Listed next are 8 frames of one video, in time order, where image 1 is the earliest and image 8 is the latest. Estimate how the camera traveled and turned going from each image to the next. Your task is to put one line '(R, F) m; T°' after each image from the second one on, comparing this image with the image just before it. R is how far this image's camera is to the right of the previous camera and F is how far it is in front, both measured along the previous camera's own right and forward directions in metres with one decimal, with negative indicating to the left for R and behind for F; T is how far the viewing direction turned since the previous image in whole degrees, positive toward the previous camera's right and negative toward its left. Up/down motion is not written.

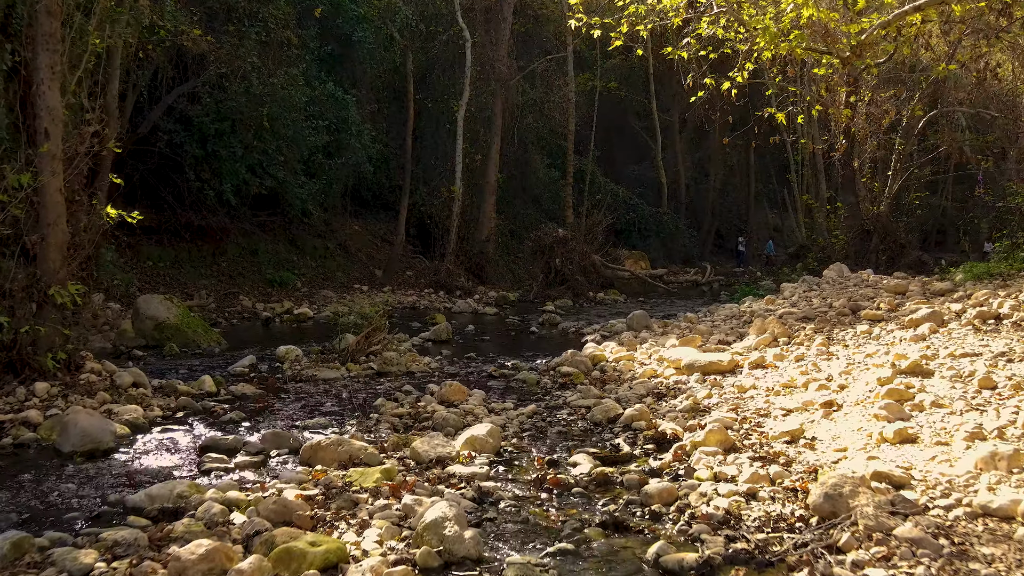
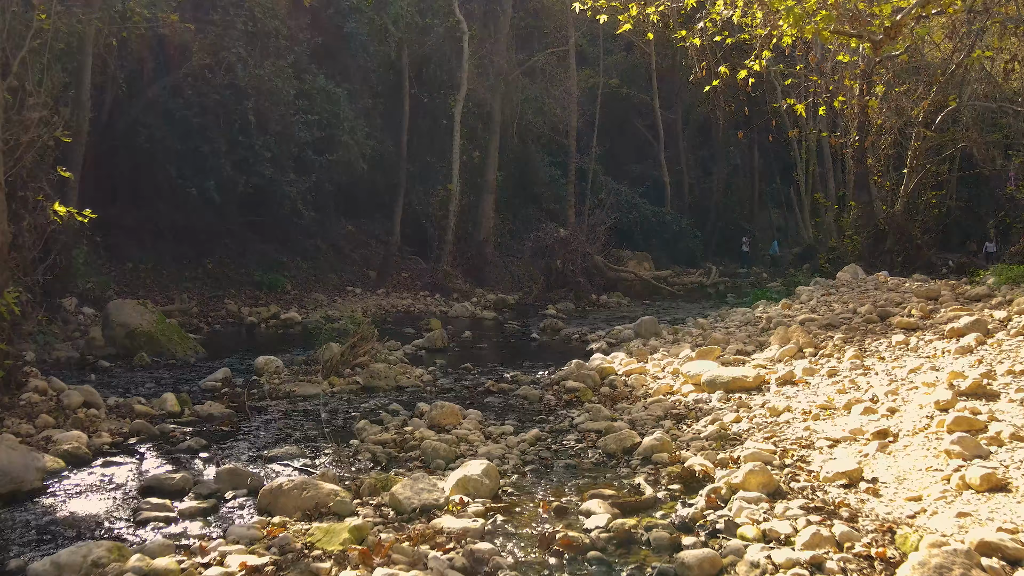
(0.0, +0.8) m; 0°
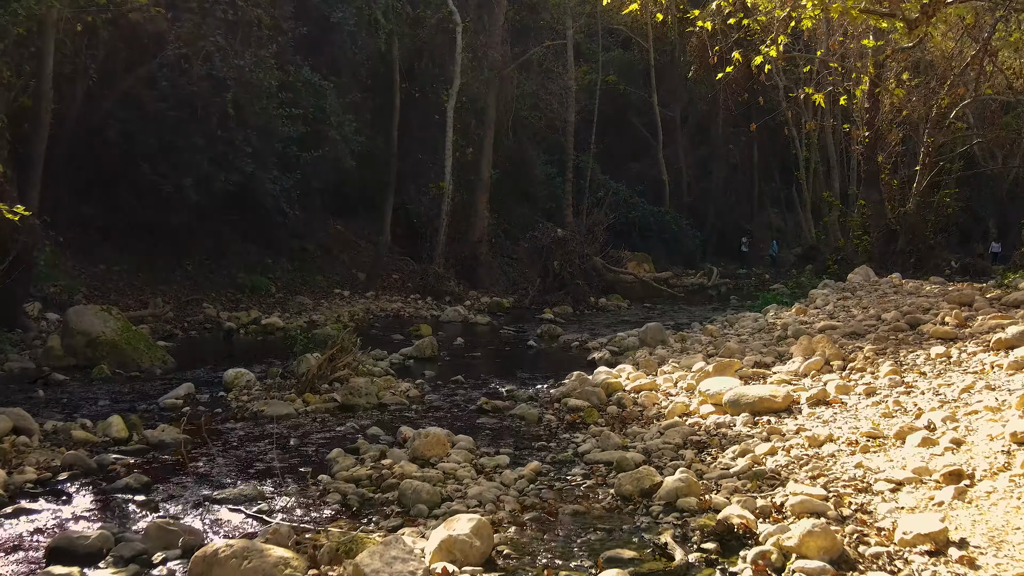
(0.0, +0.8) m; 0°
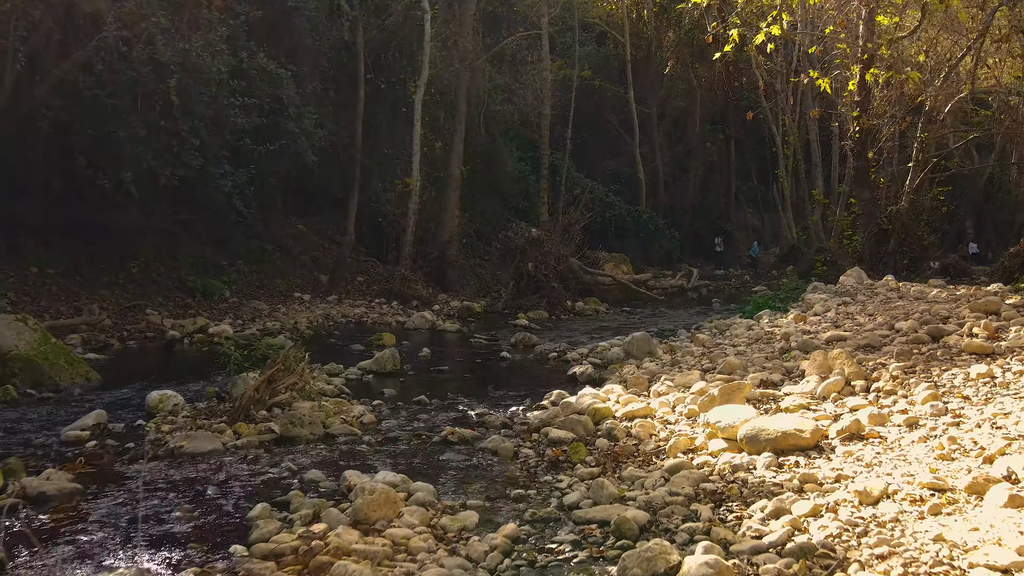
(0.0, +1.0) m; +2°
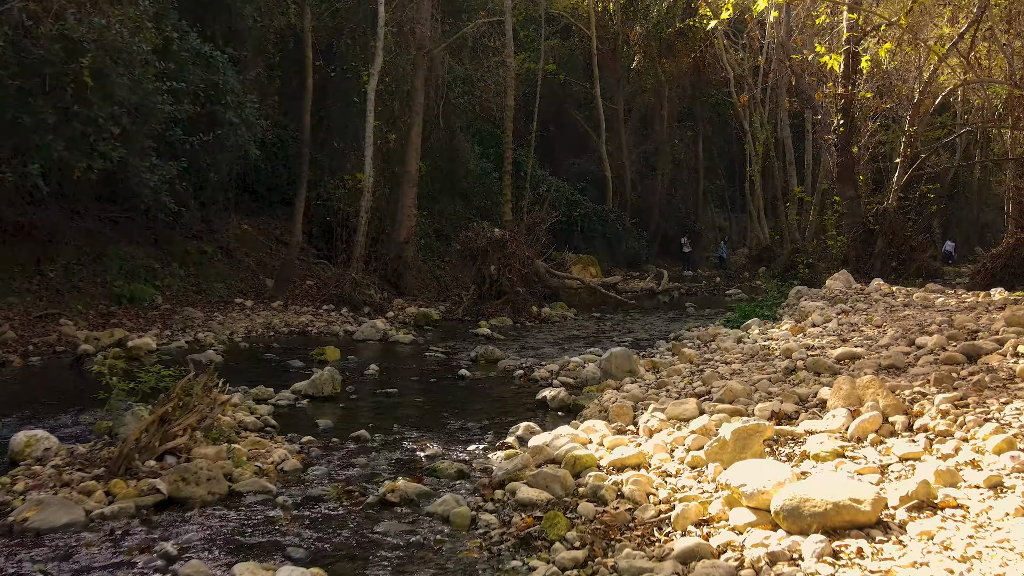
(0.0, +1.3) m; +2°
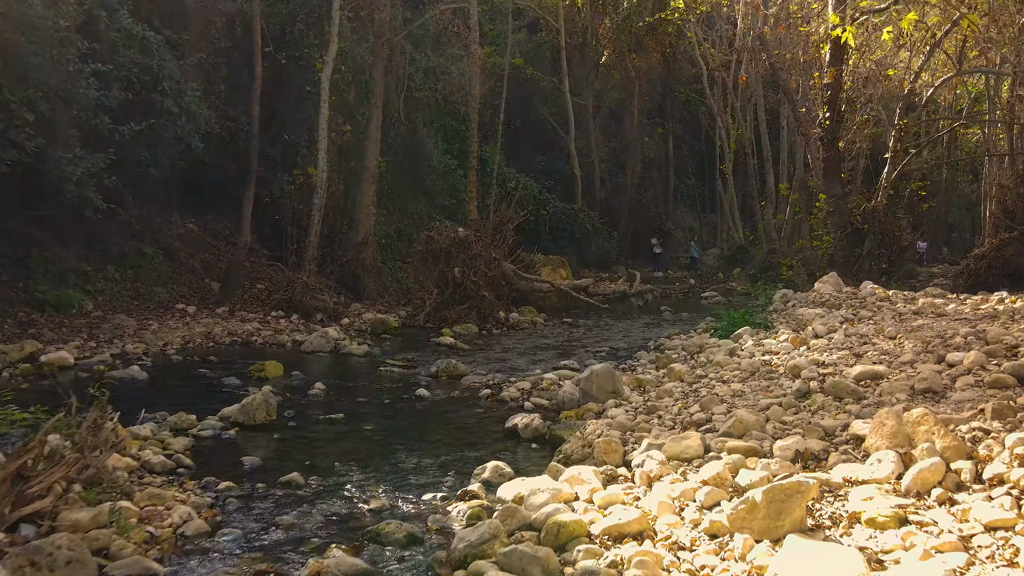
(0.0, +1.1) m; +2°
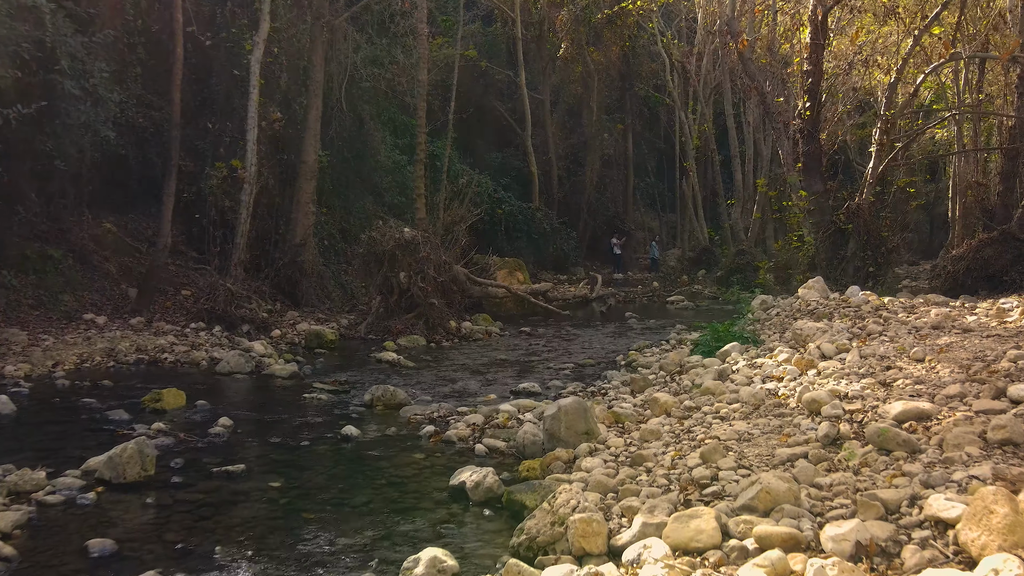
(0.0, +1.4) m; +3°
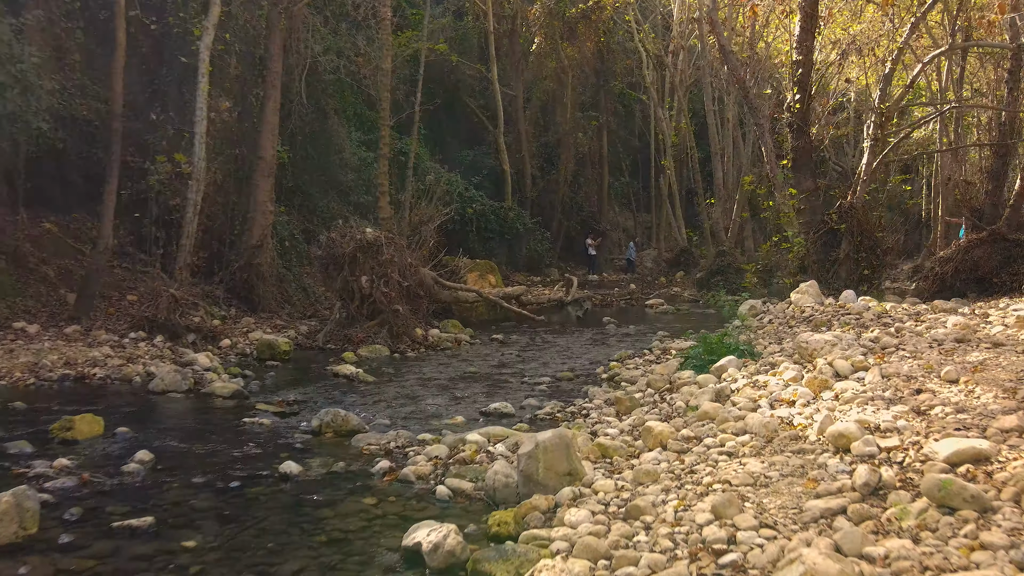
(0.0, +0.9) m; +2°
